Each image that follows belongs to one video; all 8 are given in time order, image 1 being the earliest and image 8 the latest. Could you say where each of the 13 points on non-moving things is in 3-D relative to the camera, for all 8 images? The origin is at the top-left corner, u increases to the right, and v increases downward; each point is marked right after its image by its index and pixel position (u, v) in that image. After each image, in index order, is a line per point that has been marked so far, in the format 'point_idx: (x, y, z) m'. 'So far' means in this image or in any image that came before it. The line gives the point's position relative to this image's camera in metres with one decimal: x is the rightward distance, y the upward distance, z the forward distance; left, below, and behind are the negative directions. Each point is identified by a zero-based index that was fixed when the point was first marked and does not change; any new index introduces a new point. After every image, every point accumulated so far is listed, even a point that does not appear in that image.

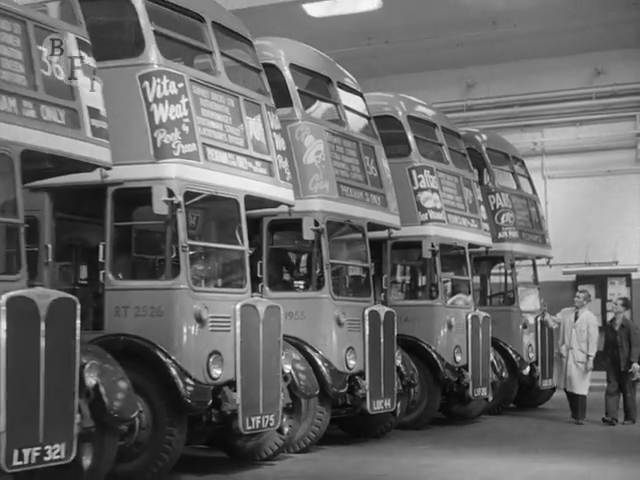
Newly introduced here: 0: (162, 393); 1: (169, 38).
0: (-1.1, -1.1, +8.2) m
1: (-1.1, +1.5, +9.0) m
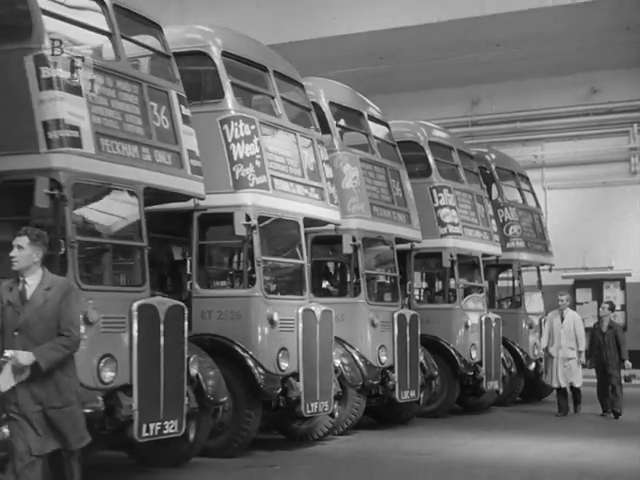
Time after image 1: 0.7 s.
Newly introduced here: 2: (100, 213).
0: (-0.7, -1.2, +10.0) m
1: (-0.6, +1.4, +10.8) m
2: (-1.5, +0.3, +8.3) m
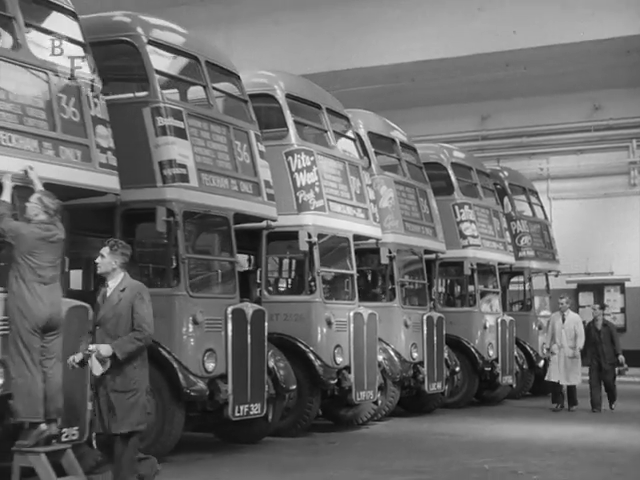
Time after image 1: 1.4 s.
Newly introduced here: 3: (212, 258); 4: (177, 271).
0: (-0.2, -1.4, +11.9) m
1: (-0.1, +1.2, +12.7) m
2: (-1.0, +0.2, +10.1) m
3: (-0.9, -0.2, +10.4) m
4: (-1.2, -0.3, +10.0) m
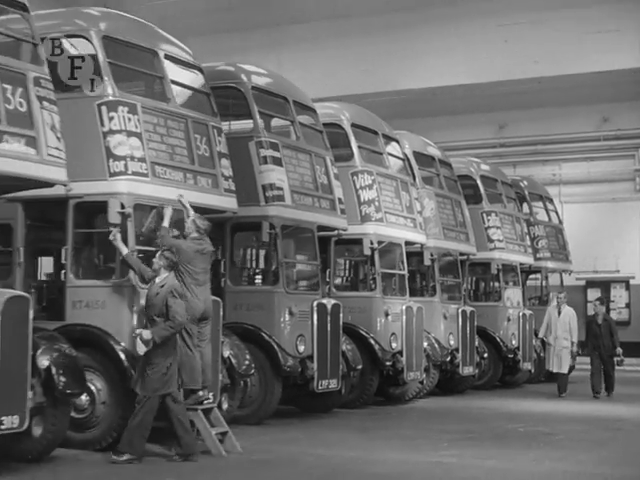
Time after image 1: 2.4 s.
0: (+0.6, -1.4, +14.3) m
1: (+0.6, +1.2, +15.1) m
2: (-0.3, +0.1, +12.6) m
3: (-0.2, -0.2, +12.8) m
4: (-0.4, -0.3, +12.4) m
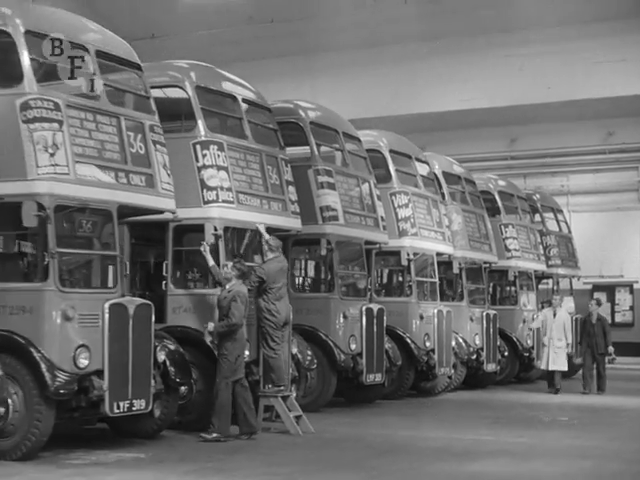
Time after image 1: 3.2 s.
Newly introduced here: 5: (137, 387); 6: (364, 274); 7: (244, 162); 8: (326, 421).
0: (+1.2, -1.6, +16.4) m
1: (+1.2, +1.0, +17.2) m
2: (+0.3, -0.1, +14.6) m
3: (+0.4, -0.4, +14.9) m
4: (+0.2, -0.5, +14.5) m
5: (-1.6, -1.3, +10.3) m
6: (+0.6, -0.4, +15.2) m
7: (-0.8, +0.8, +12.7) m
8: (+0.1, -2.0, +13.1) m
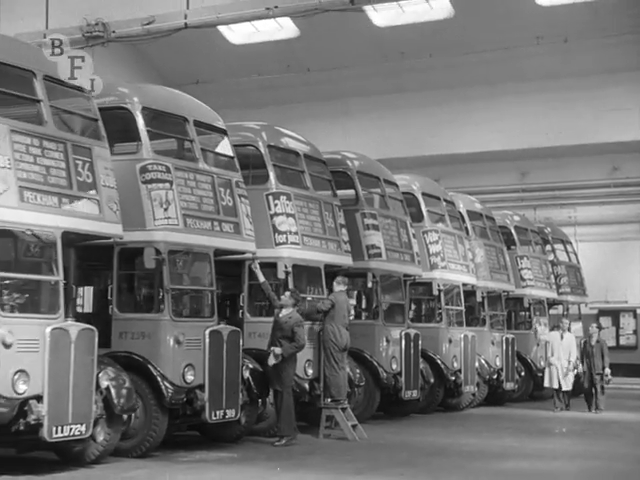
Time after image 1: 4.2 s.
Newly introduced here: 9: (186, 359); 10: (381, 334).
0: (+1.8, -2.1, +18.5) m
1: (+1.9, +0.5, +19.4) m
2: (+1.0, -0.6, +16.9) m
3: (+1.0, -0.9, +17.1) m
4: (+0.8, -1.0, +16.7) m
5: (-1.0, -1.7, +12.5) m
6: (+1.2, -0.9, +17.4) m
7: (-0.2, +0.4, +14.9) m
8: (+0.7, -2.5, +15.3) m
9: (-1.4, -1.2, +12.0) m
10: (+0.8, -1.3, +16.6) m
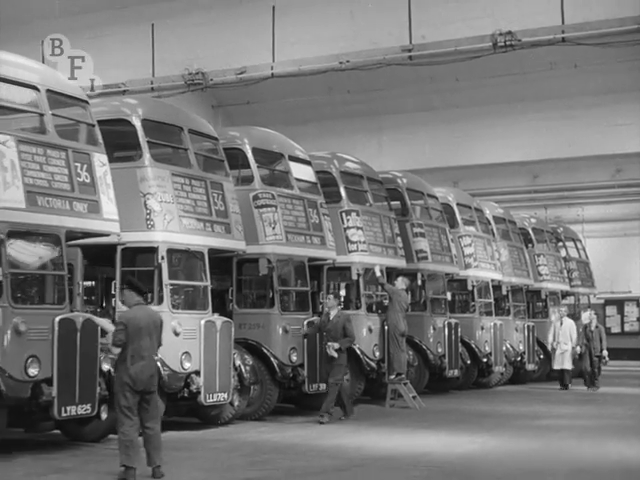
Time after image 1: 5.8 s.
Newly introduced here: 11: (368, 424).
0: (+2.8, -2.2, +22.0) m
1: (+2.8, +0.4, +22.8) m
2: (+1.9, -0.6, +20.3) m
3: (+2.0, -1.0, +20.5) m
4: (+1.8, -1.1, +20.1) m
5: (0.0, -1.8, +15.9) m
6: (+2.2, -1.0, +20.8) m
7: (+0.8, +0.3, +18.3) m
8: (+1.7, -2.6, +18.7) m
9: (-0.4, -1.4, +15.4) m
10: (+1.8, -1.4, +20.0) m
11: (+0.6, -2.4, +15.1) m
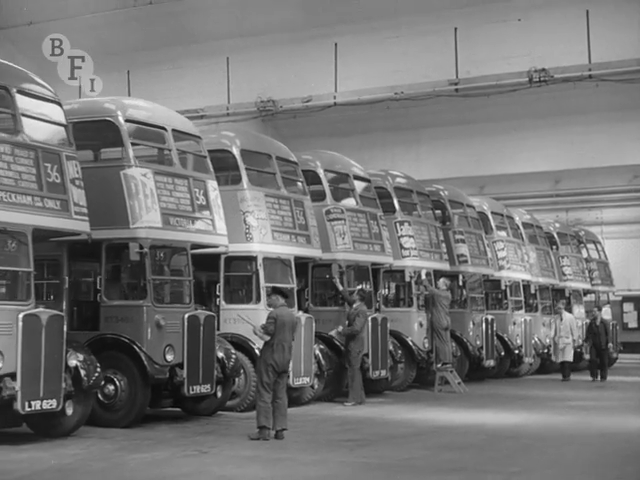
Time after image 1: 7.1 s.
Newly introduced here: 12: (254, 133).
0: (+3.8, -2.3, +24.6) m
1: (+3.9, +0.3, +25.5) m
2: (+2.9, -0.8, +22.9) m
3: (+3.0, -1.1, +23.2) m
4: (+2.8, -1.2, +22.8) m
5: (+1.0, -1.9, +18.6) m
6: (+3.2, -1.1, +23.5) m
7: (+1.8, +0.2, +21.0) m
8: (+2.7, -2.7, +21.4) m
9: (+0.6, -1.5, +18.1) m
10: (+2.8, -1.5, +22.7) m
11: (+1.6, -2.5, +17.8) m
12: (-1.0, +1.5, +16.9) m
